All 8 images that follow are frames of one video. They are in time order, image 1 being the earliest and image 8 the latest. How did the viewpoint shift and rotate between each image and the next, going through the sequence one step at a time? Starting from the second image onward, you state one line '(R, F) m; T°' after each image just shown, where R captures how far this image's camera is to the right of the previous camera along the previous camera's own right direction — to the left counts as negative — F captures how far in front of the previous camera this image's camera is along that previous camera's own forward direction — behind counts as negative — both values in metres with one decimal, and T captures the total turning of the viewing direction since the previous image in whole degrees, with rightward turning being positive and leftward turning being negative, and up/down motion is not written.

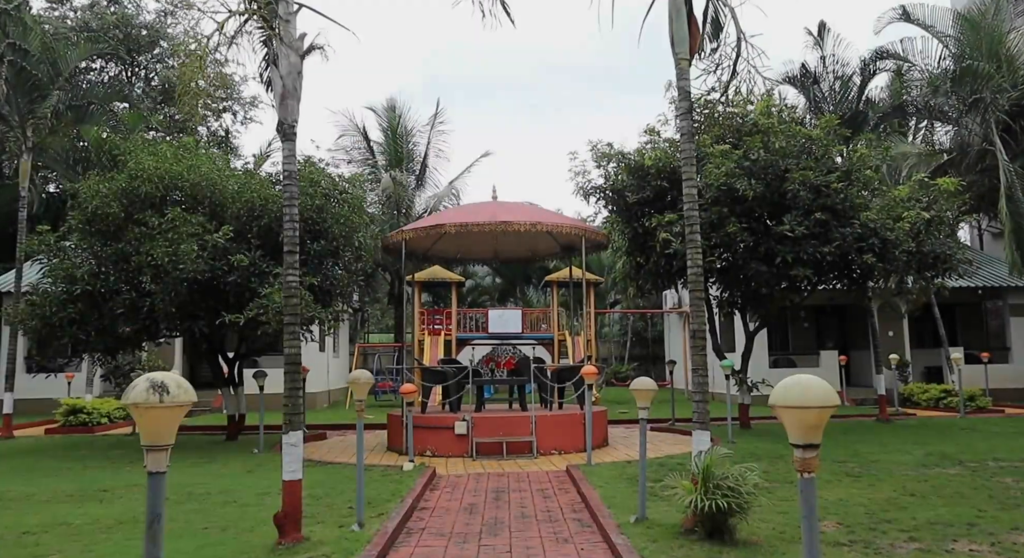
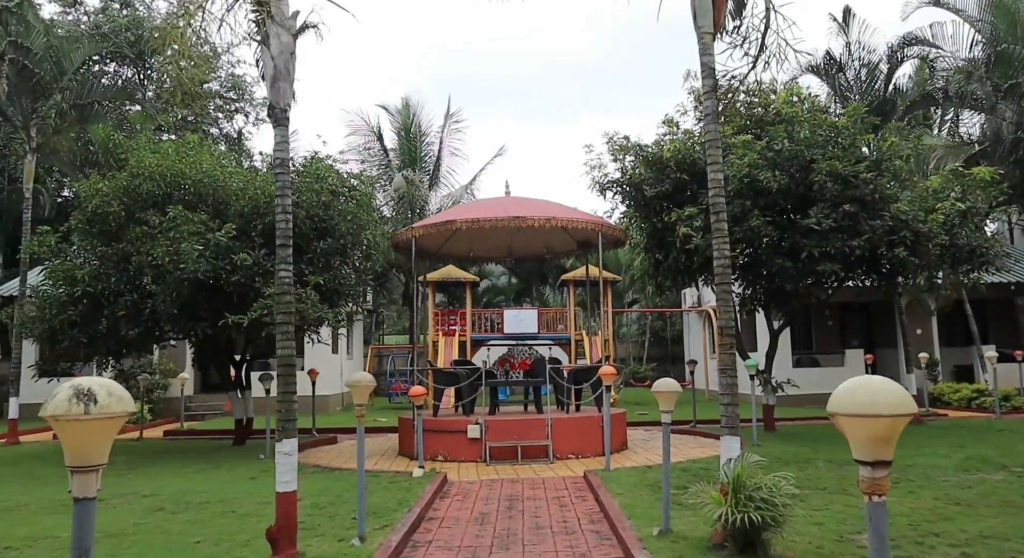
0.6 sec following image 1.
(0.0, +0.4) m; -1°
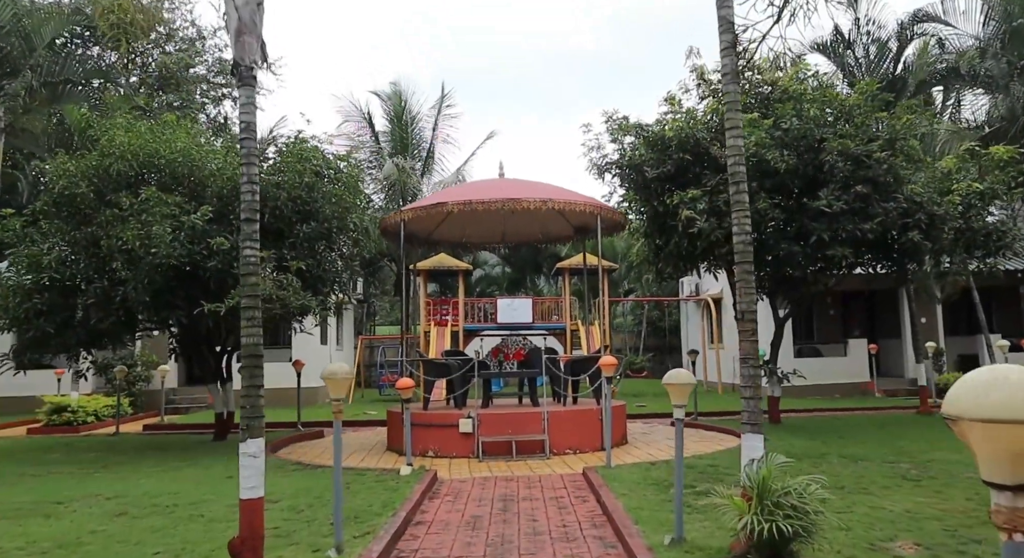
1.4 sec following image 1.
(0.0, +0.6) m; 0°
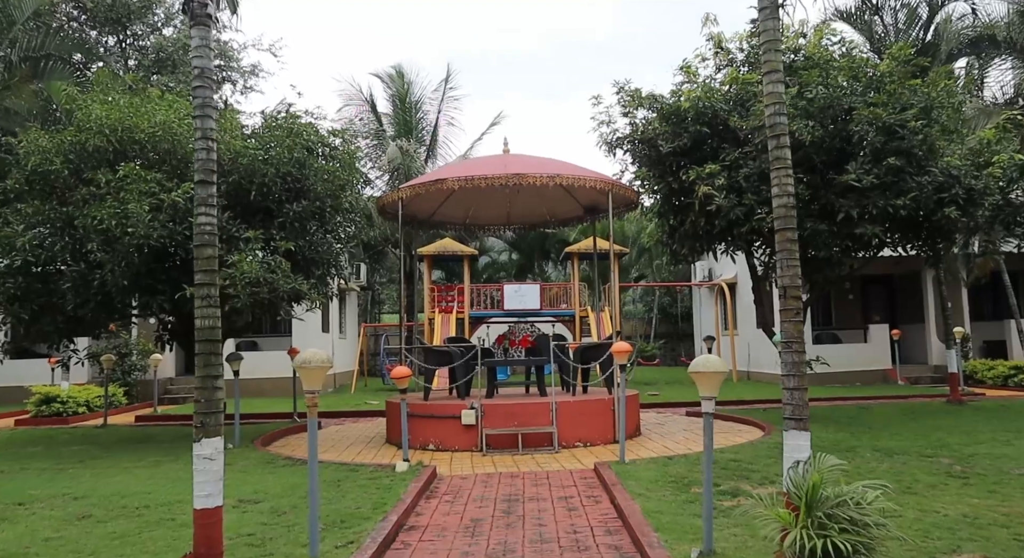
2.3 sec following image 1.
(0.0, +0.7) m; -1°
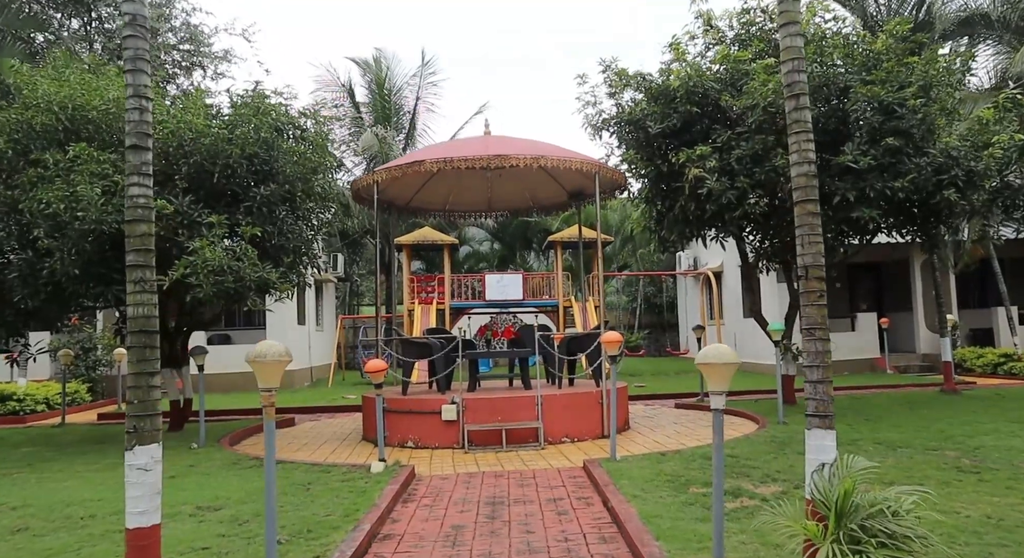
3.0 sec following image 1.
(0.0, +0.5) m; +1°
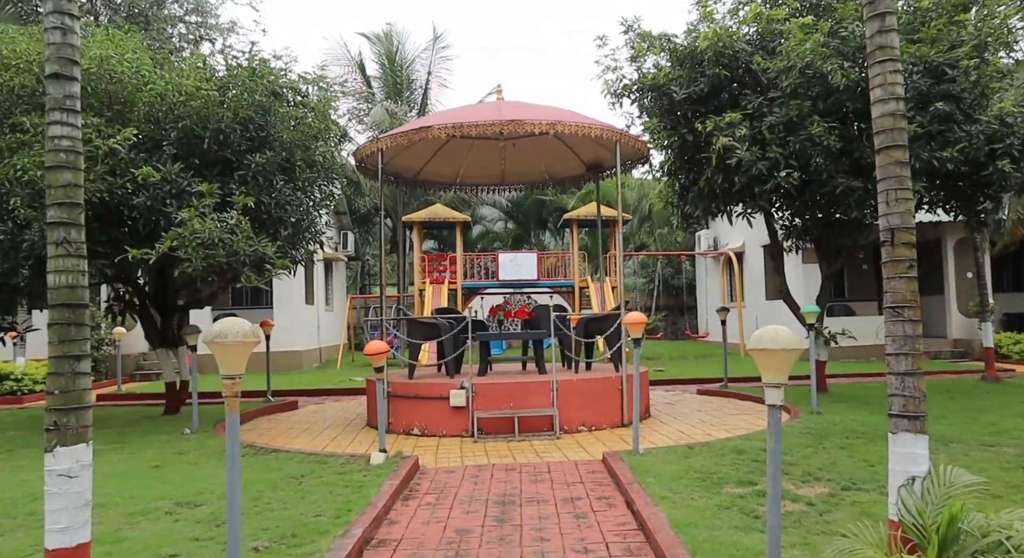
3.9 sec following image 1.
(0.0, +0.6) m; -1°
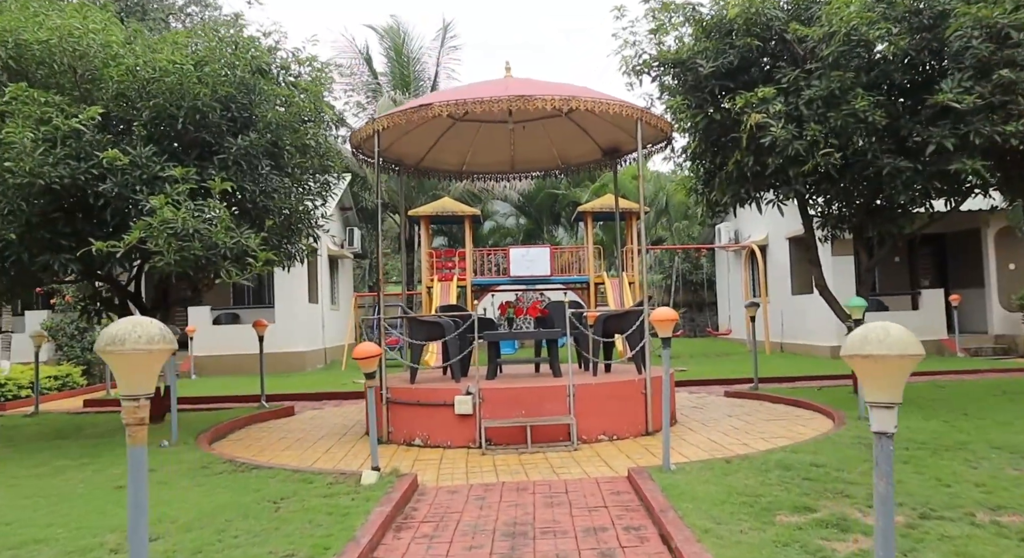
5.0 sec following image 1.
(0.0, +0.8) m; -1°
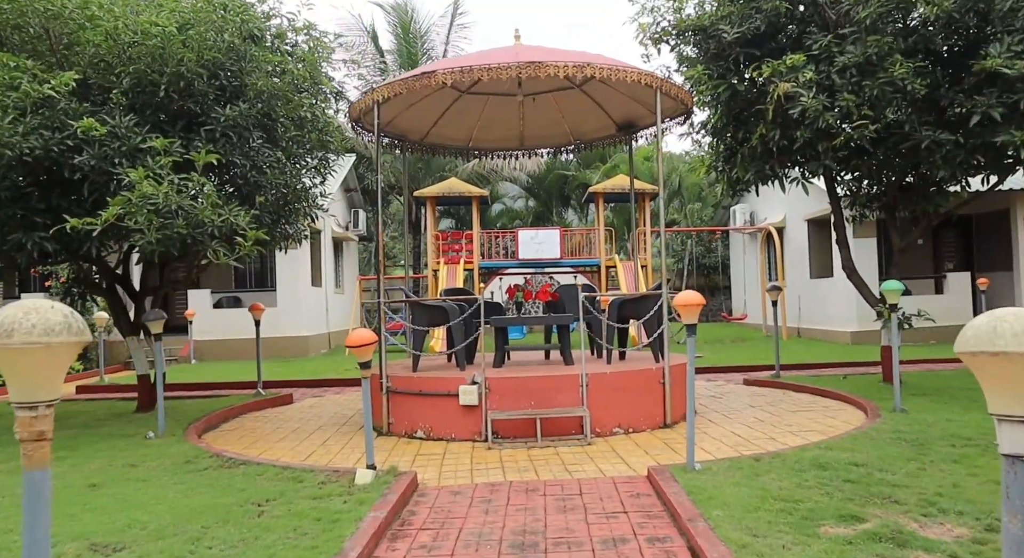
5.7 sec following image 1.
(0.0, +0.5) m; -1°
